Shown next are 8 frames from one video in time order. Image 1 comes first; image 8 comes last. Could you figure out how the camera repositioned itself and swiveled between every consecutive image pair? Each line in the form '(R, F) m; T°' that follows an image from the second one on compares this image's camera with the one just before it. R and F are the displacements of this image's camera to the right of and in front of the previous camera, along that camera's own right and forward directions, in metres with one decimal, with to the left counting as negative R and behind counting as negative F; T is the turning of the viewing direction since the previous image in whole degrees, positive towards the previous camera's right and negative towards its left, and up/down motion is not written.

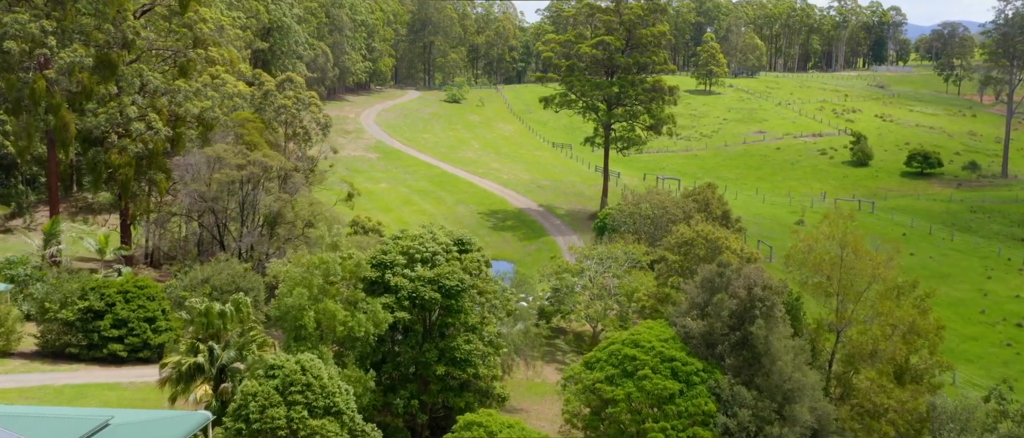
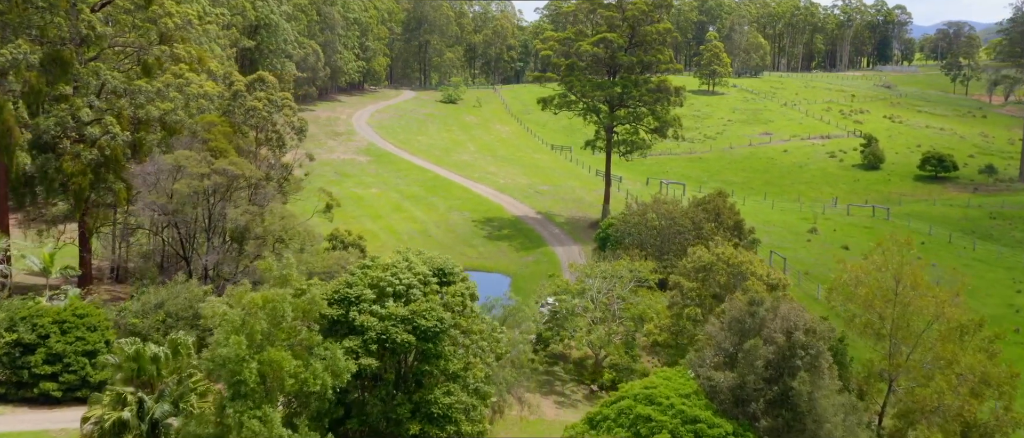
(+0.2, +3.9) m; 0°
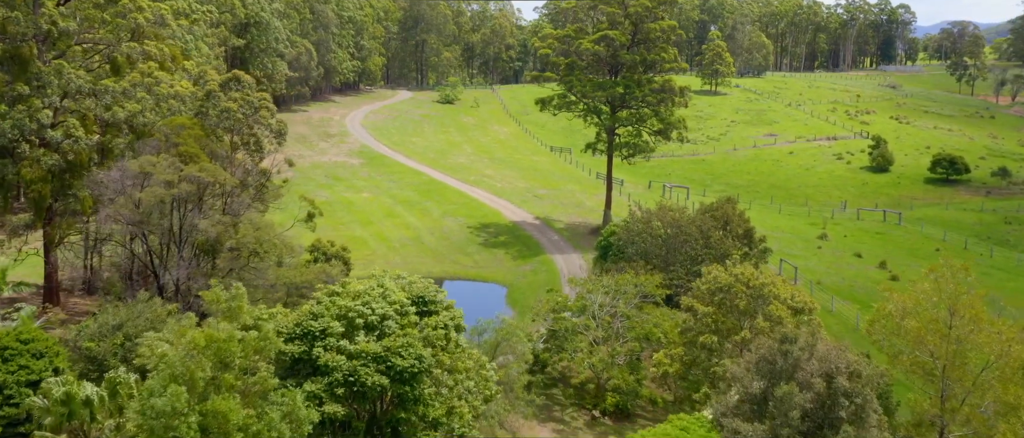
(+0.2, +2.8) m; 0°
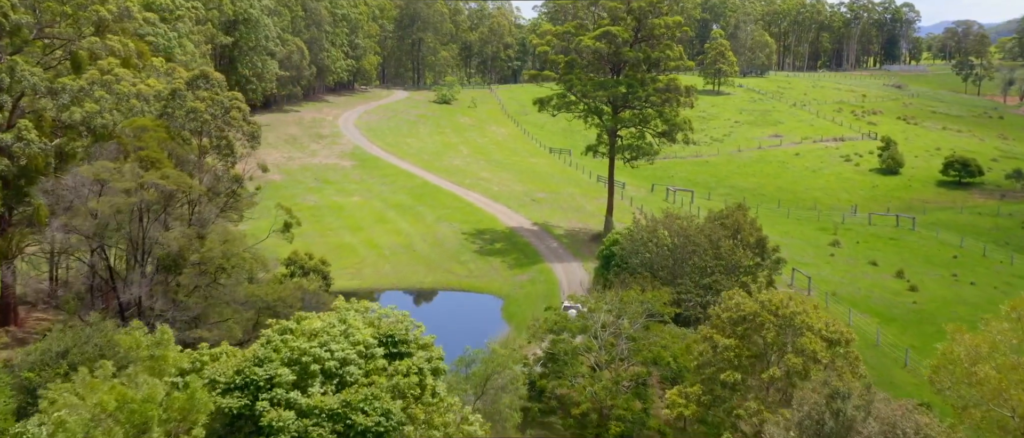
(+0.2, +3.1) m; 0°
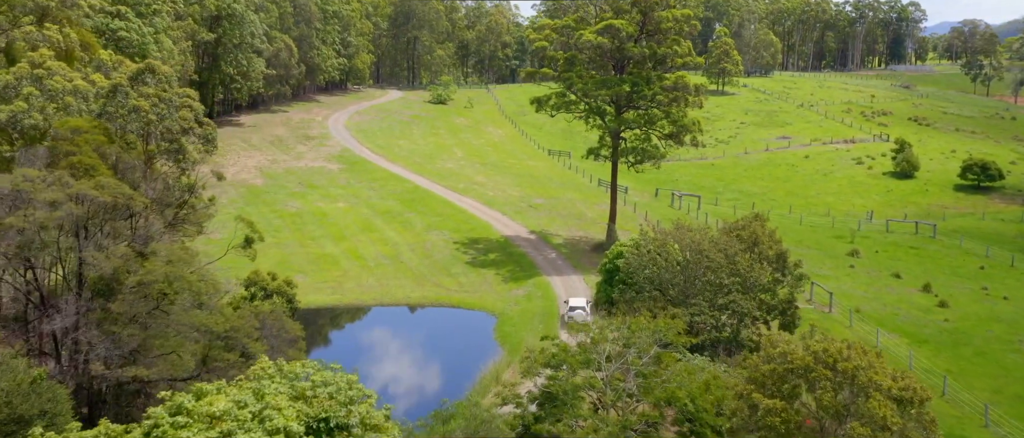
(+0.3, +4.2) m; 0°
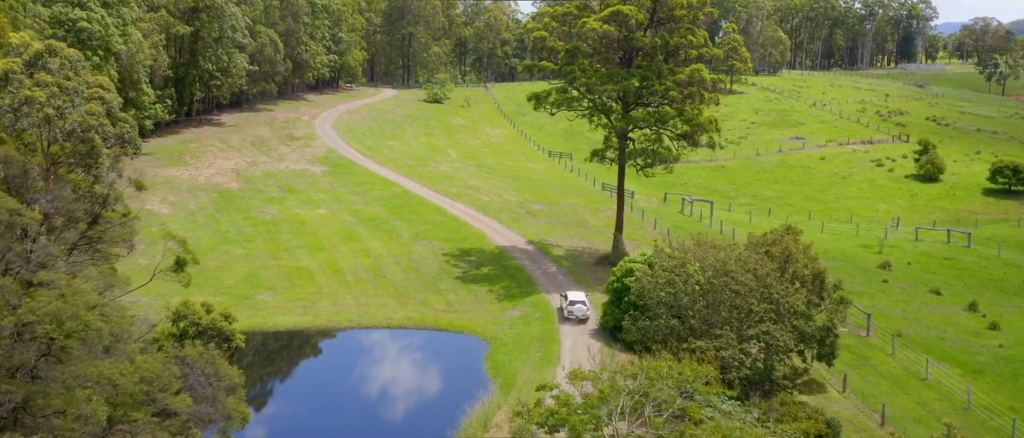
(+0.3, +5.5) m; 0°
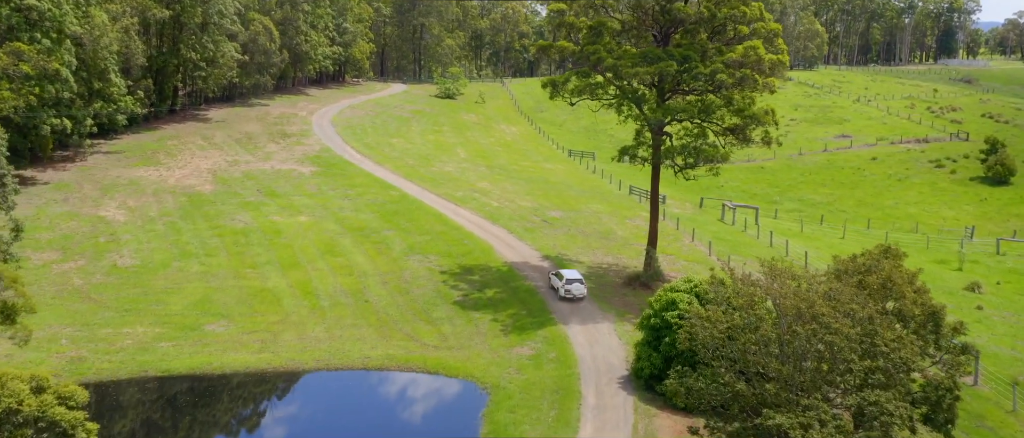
(+0.5, +8.5) m; -1°
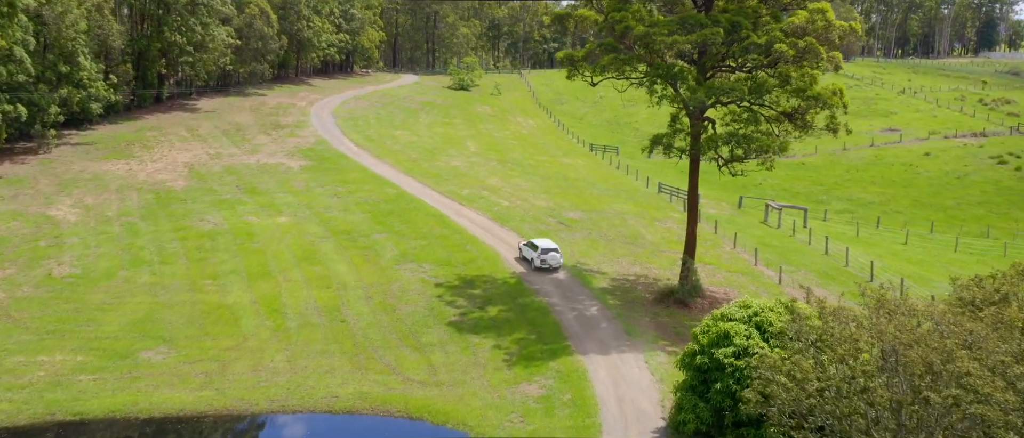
(+0.5, +6.9) m; -1°
